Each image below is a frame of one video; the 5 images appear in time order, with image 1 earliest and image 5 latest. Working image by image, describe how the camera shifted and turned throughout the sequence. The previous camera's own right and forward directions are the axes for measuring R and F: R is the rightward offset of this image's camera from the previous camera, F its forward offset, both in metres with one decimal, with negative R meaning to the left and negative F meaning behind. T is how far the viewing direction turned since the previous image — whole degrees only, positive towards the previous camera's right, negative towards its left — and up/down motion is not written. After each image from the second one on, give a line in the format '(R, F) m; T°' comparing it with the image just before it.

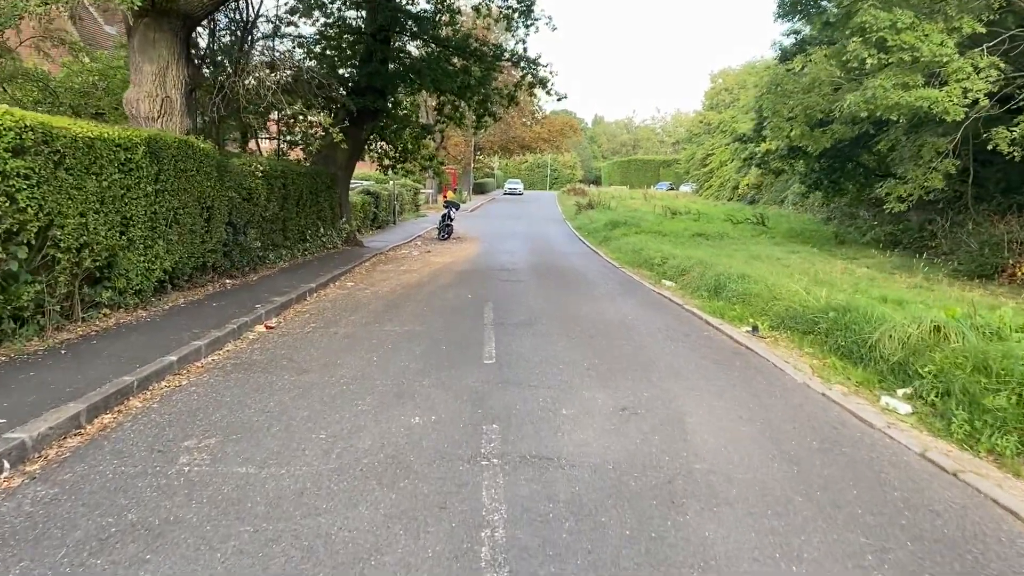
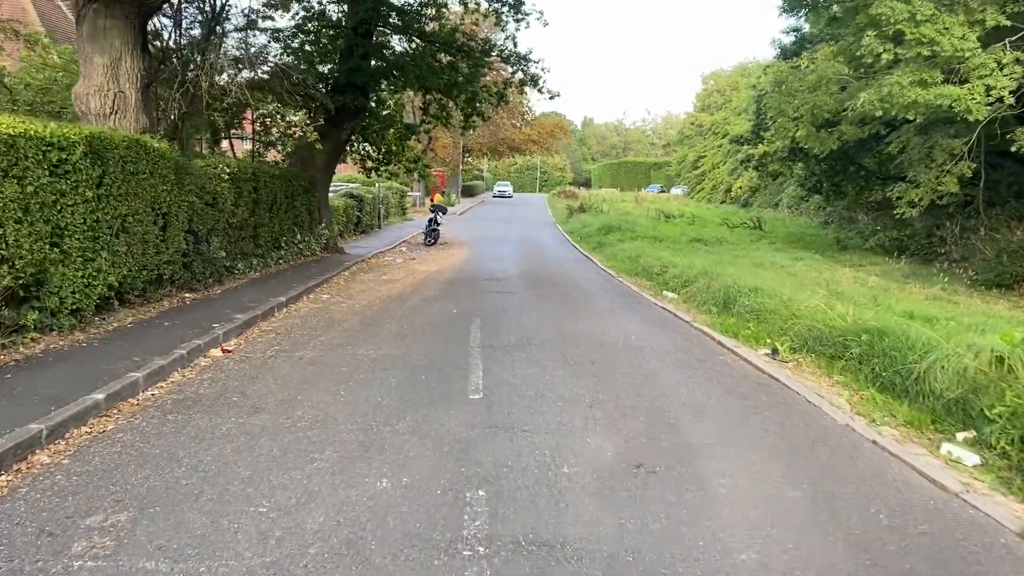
(0.0, +0.9) m; +1°
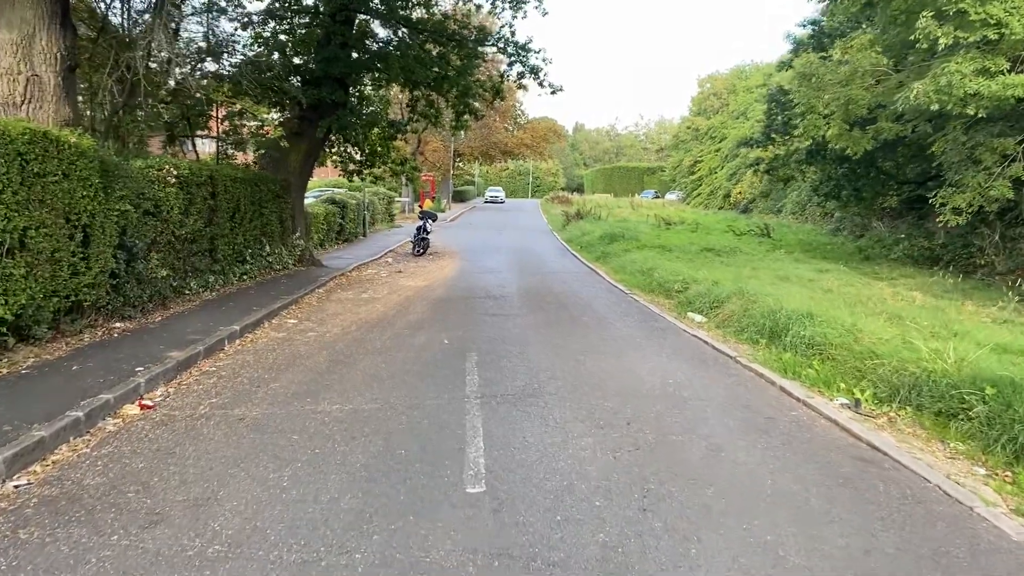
(-0.1, +1.7) m; +1°
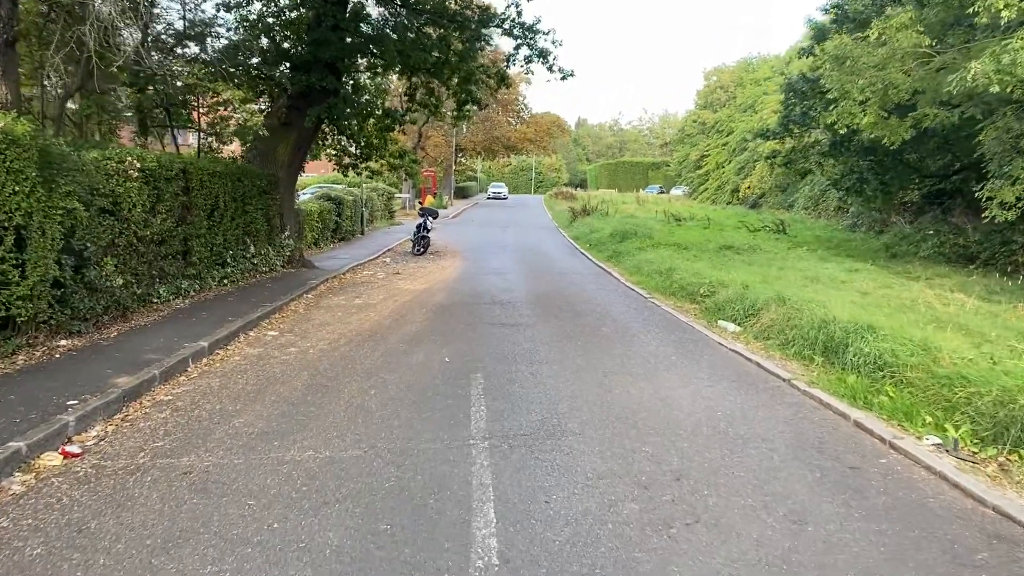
(-0.1, +1.1) m; 0°
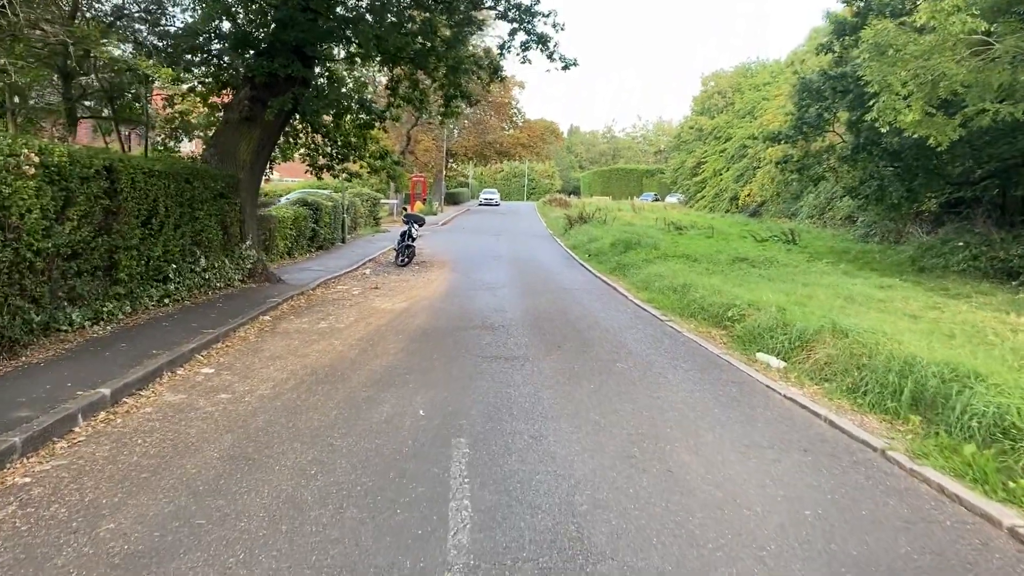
(0.0, +1.6) m; +1°
